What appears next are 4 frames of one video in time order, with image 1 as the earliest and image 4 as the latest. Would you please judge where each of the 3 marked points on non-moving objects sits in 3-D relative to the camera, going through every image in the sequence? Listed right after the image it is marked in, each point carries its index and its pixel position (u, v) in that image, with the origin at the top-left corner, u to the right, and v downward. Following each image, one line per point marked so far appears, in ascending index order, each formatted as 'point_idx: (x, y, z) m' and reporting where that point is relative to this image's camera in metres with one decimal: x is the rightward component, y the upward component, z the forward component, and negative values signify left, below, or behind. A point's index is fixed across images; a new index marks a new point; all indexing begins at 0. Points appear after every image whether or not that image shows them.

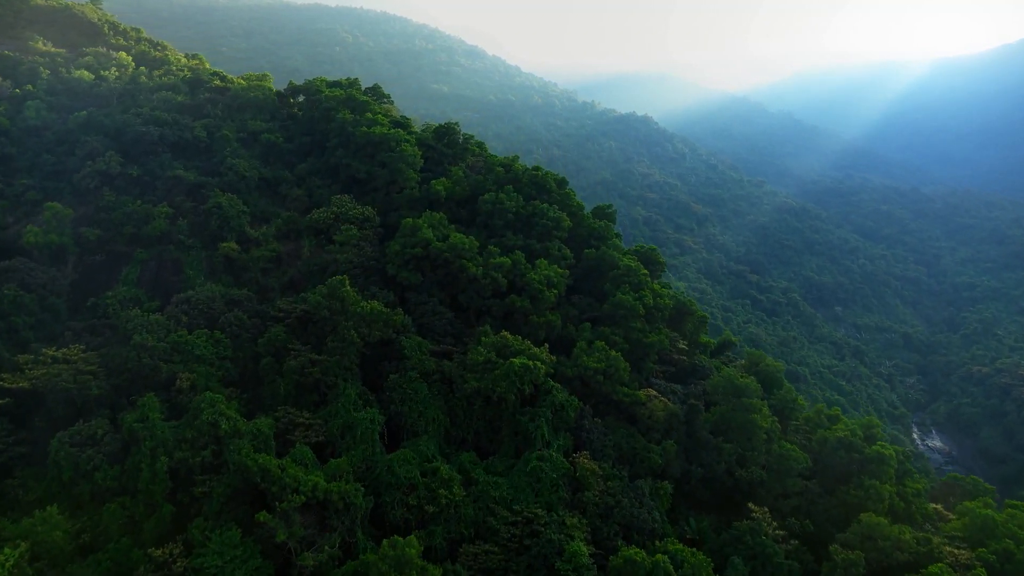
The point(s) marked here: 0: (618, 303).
0: (+3.0, -0.4, +19.6) m
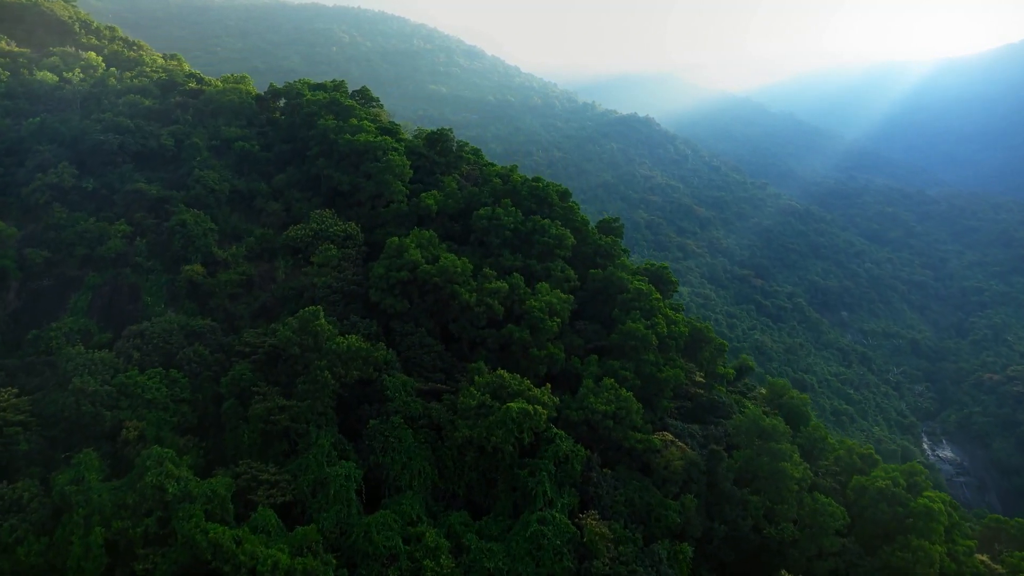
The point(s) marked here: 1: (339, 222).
0: (+3.0, -1.1, +17.5) m
1: (-5.0, +1.9, +19.7) m
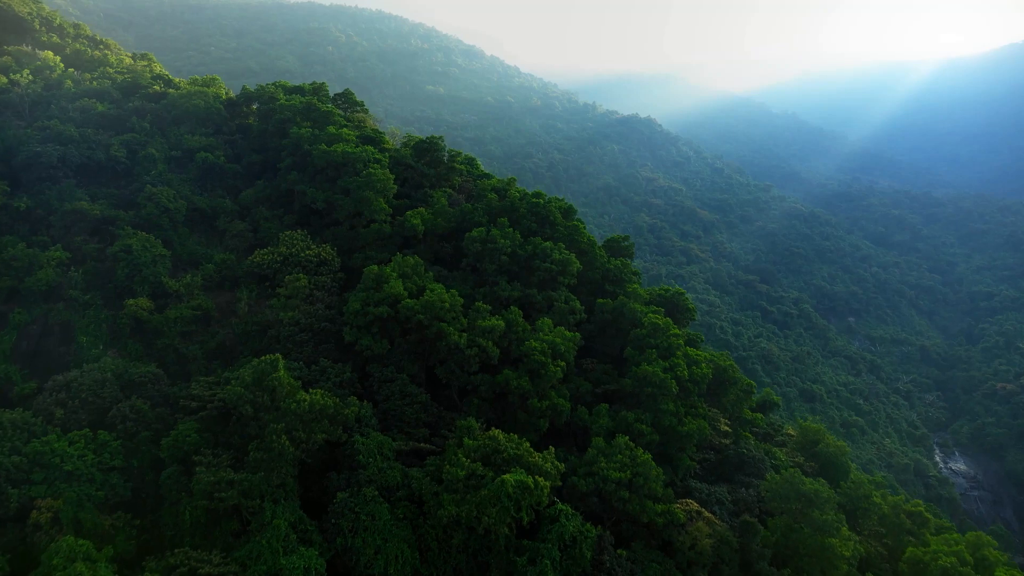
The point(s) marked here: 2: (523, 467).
0: (+2.9, -2.0, +15.1) m
1: (-5.1, +1.1, +17.3) m
2: (+0.2, -3.2, +12.2) m
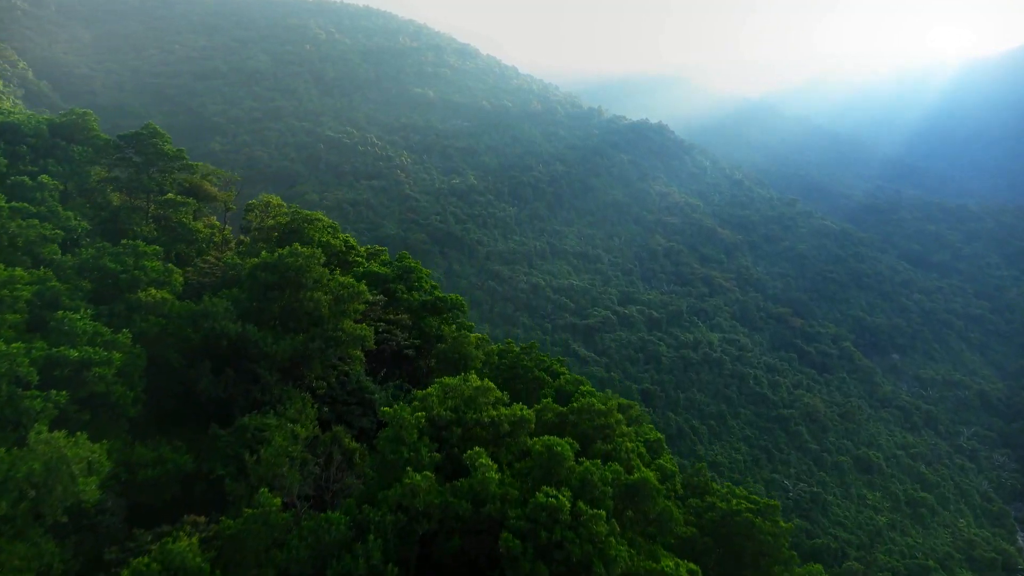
0: (+2.6, -6.4, +2.2) m
1: (-5.4, -3.3, +4.4) m
2: (-0.1, -7.6, -0.7) m
